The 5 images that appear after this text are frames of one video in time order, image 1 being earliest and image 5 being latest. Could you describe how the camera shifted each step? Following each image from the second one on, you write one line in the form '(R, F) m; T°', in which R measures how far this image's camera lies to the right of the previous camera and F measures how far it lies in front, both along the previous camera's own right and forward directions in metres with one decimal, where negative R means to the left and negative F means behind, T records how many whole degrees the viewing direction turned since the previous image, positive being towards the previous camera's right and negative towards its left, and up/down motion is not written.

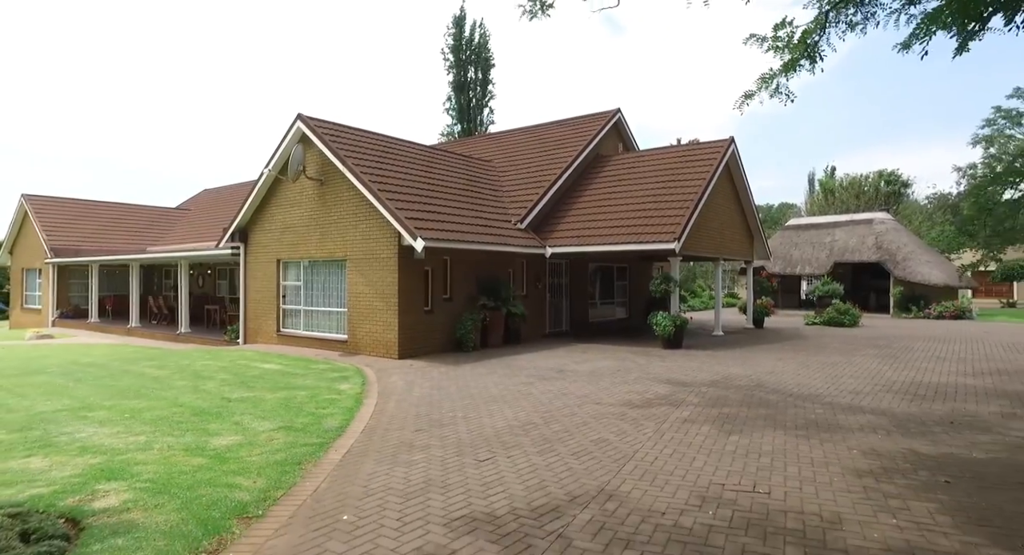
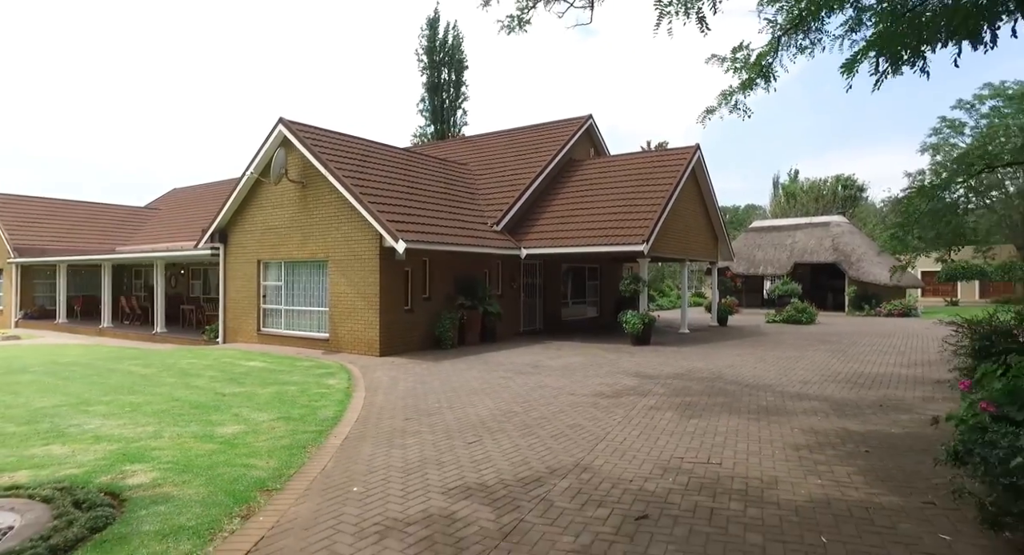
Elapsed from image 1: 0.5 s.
(-0.2, -0.8) m; +3°
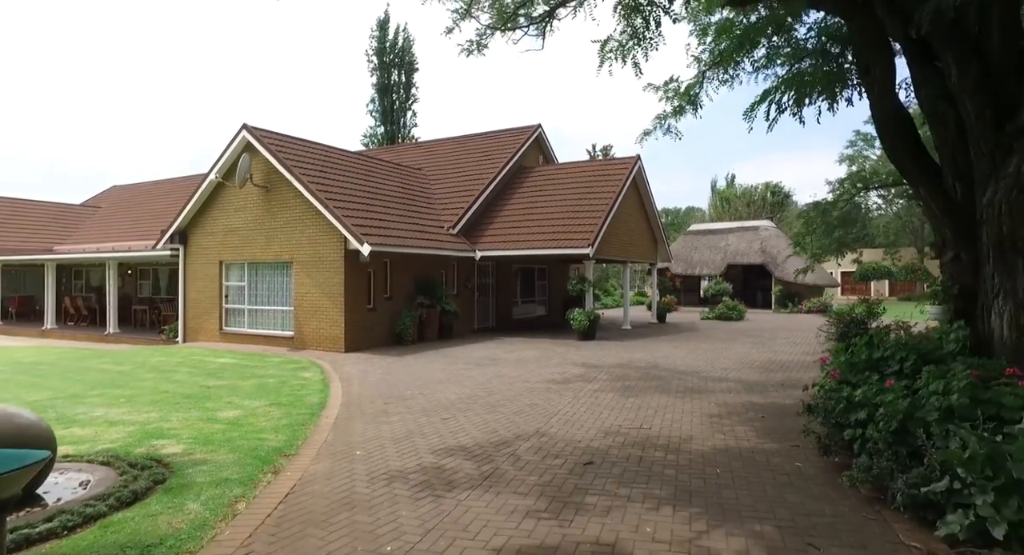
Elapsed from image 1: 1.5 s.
(-0.3, -1.4) m; +5°
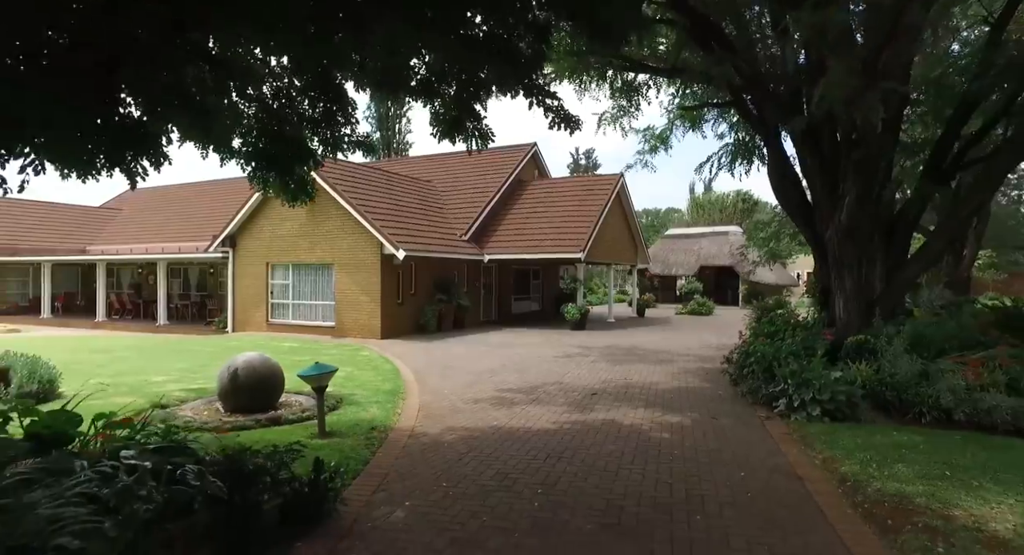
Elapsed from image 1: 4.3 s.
(-0.8, -3.9) m; +2°
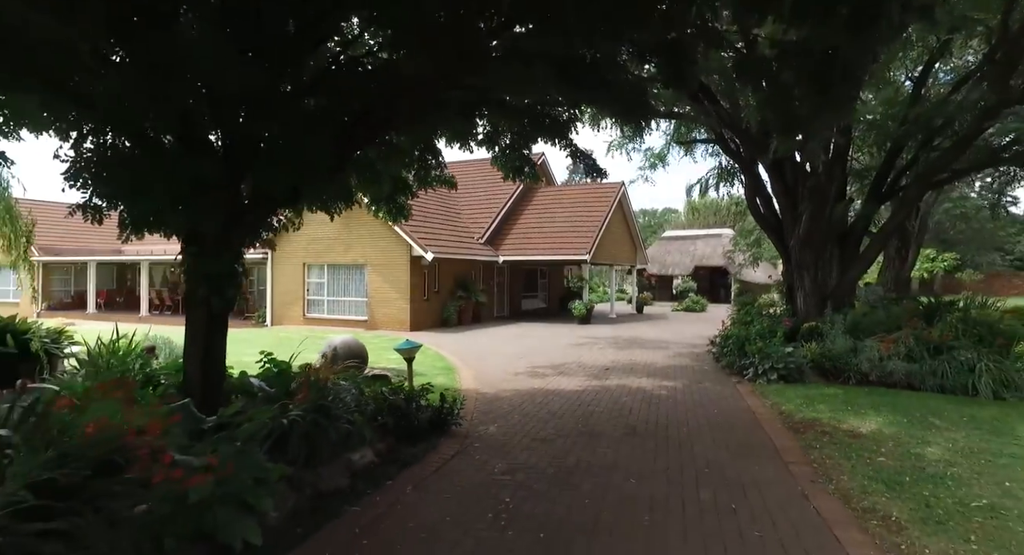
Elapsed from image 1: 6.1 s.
(-0.6, -2.7) m; 0°
